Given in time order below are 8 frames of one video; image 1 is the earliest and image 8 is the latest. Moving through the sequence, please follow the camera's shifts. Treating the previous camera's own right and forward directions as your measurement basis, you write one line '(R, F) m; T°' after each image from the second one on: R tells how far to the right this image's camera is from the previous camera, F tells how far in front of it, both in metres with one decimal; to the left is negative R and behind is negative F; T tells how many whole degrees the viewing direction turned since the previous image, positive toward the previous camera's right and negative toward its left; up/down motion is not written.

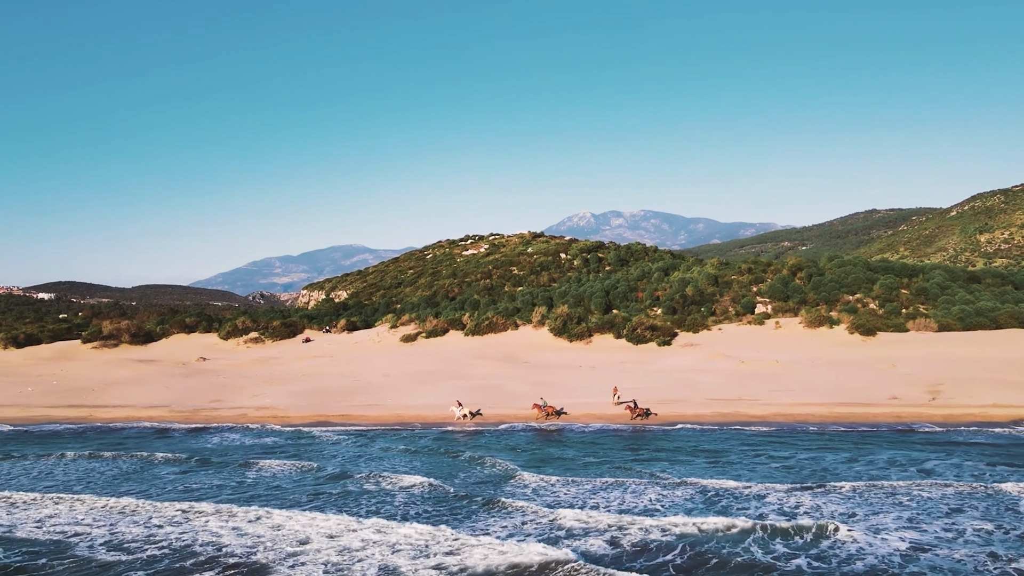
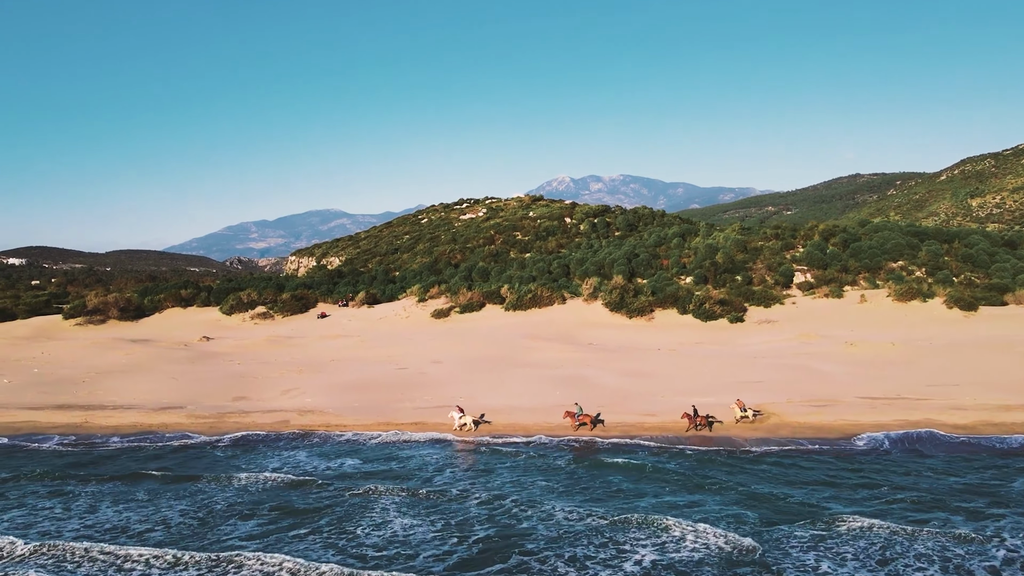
(-2.3, +3.9) m; +2°
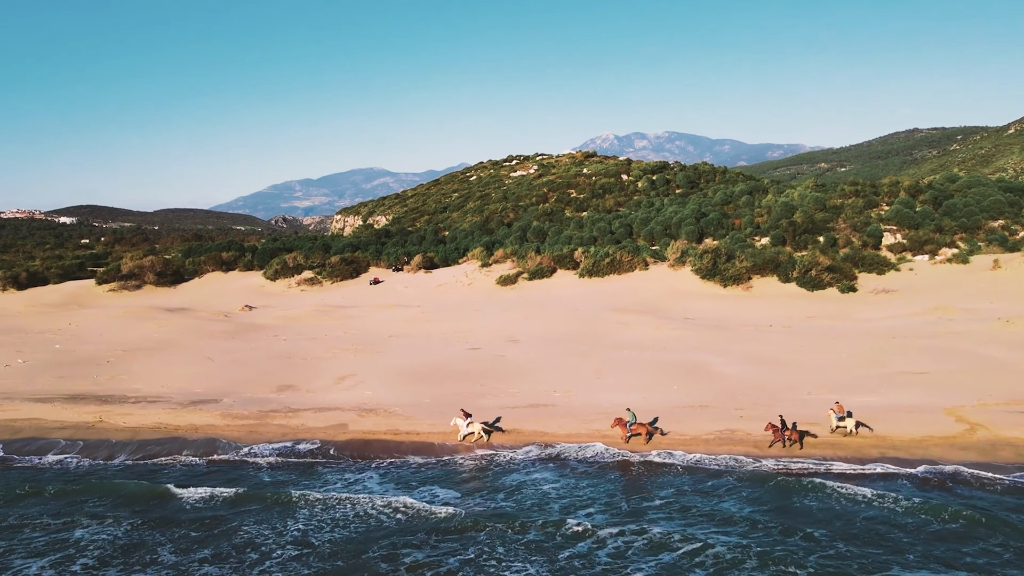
(-1.0, +3.2) m; -3°
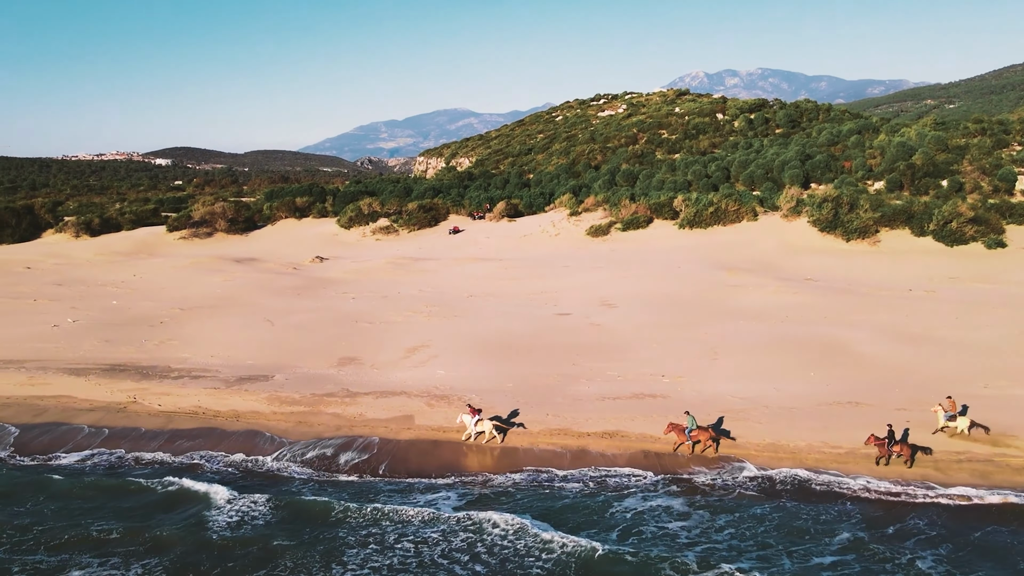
(-0.2, +2.2) m; -5°
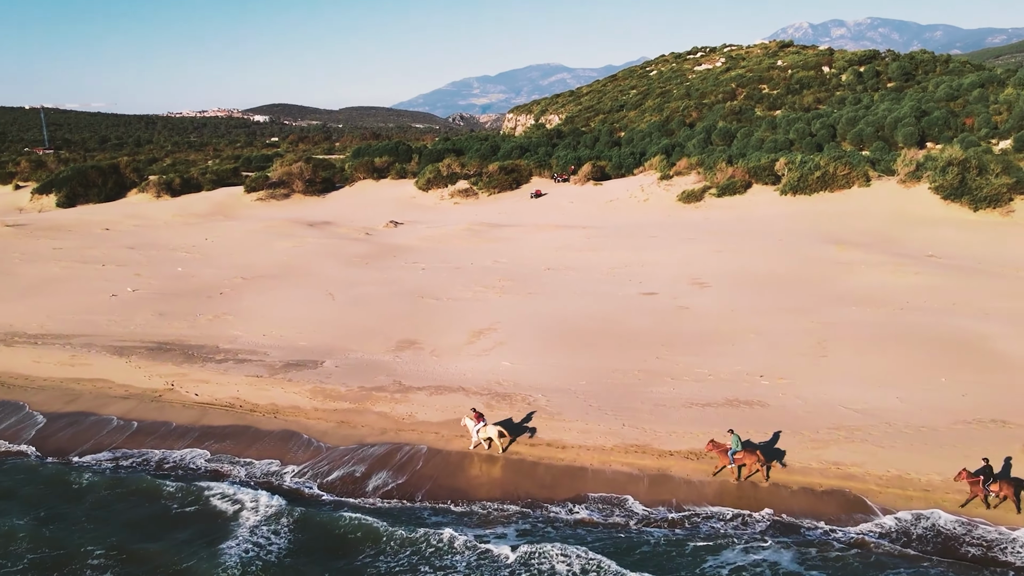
(+0.2, +1.4) m; -6°
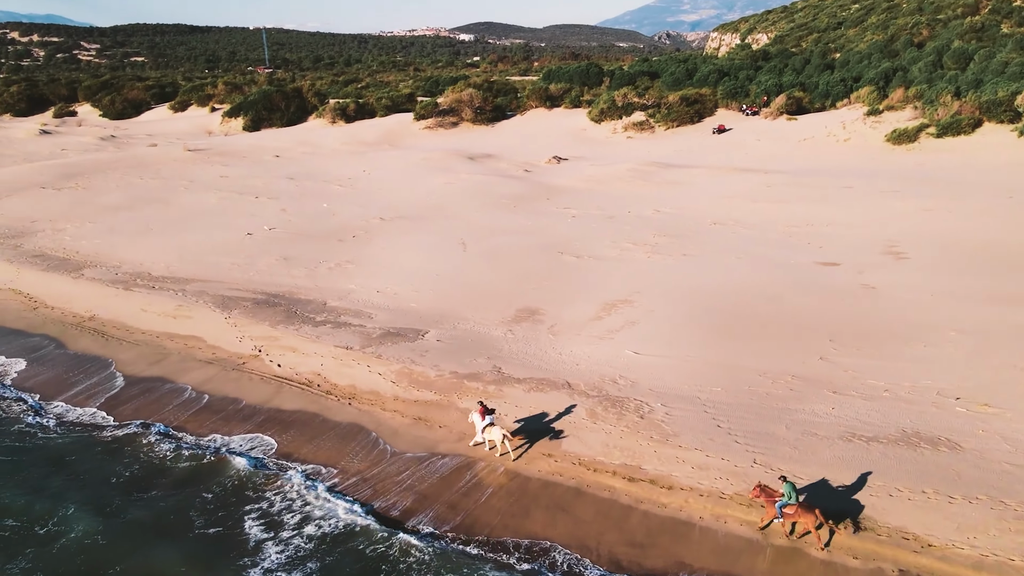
(+0.6, +1.7) m; -13°
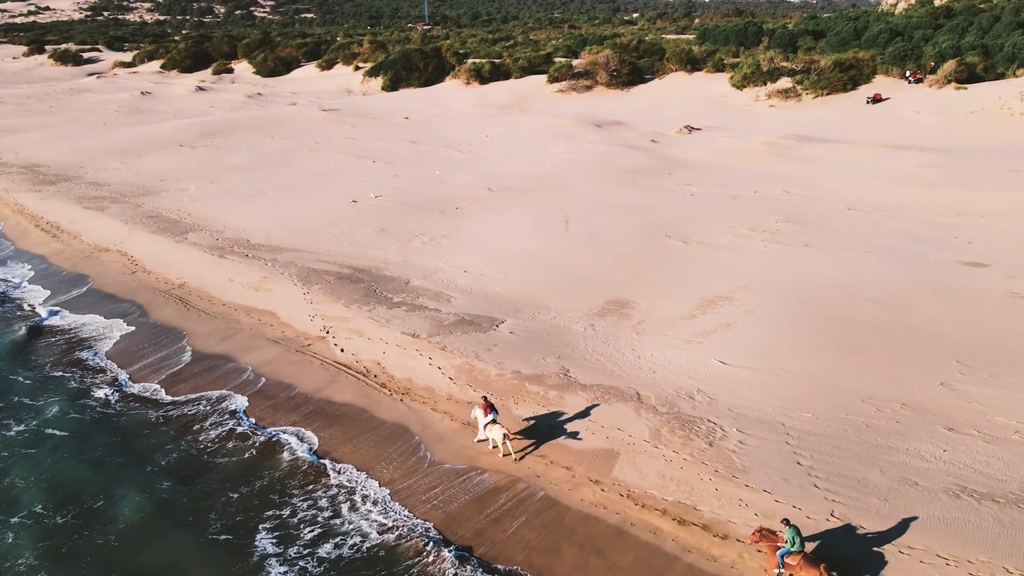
(+0.7, +0.8) m; -10°
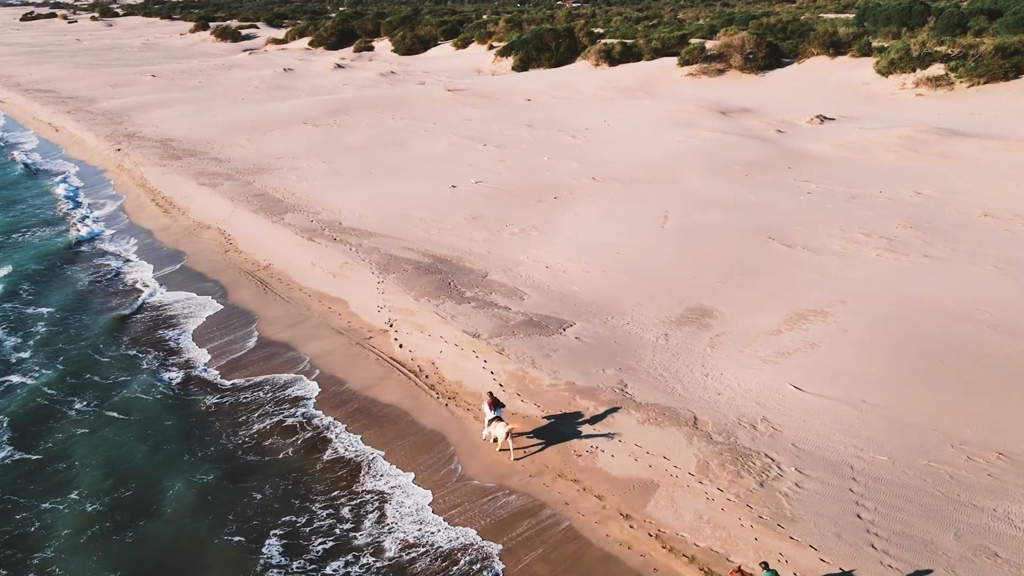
(+0.7, +0.5) m; -9°
